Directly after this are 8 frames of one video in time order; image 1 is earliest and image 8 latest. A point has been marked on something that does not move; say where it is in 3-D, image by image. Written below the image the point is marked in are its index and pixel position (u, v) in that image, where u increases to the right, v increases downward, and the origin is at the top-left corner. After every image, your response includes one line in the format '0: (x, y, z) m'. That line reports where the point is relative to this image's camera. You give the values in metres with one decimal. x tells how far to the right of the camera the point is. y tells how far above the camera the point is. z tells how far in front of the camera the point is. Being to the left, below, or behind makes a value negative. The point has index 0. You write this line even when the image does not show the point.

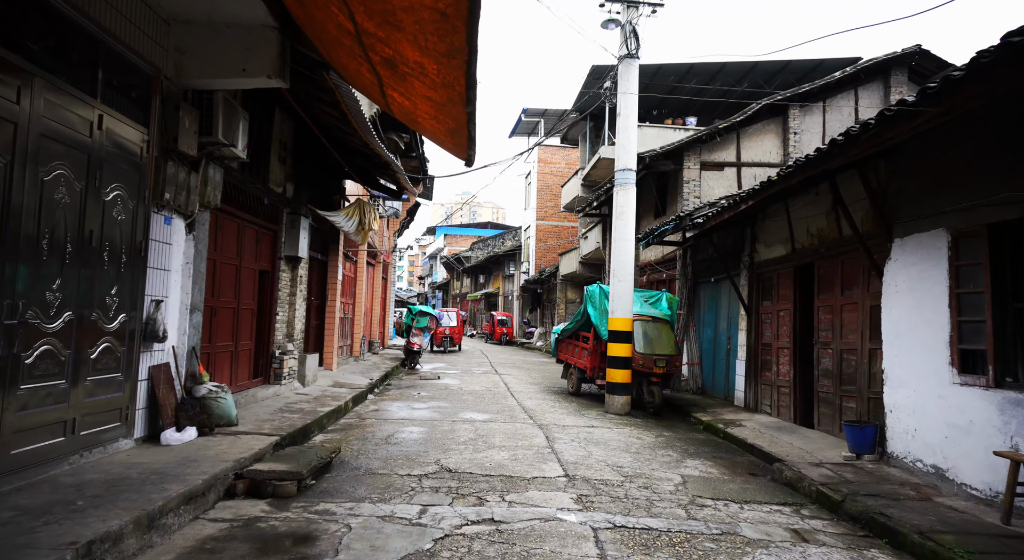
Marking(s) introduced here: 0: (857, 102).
0: (+7.5, +3.8, +13.7) m
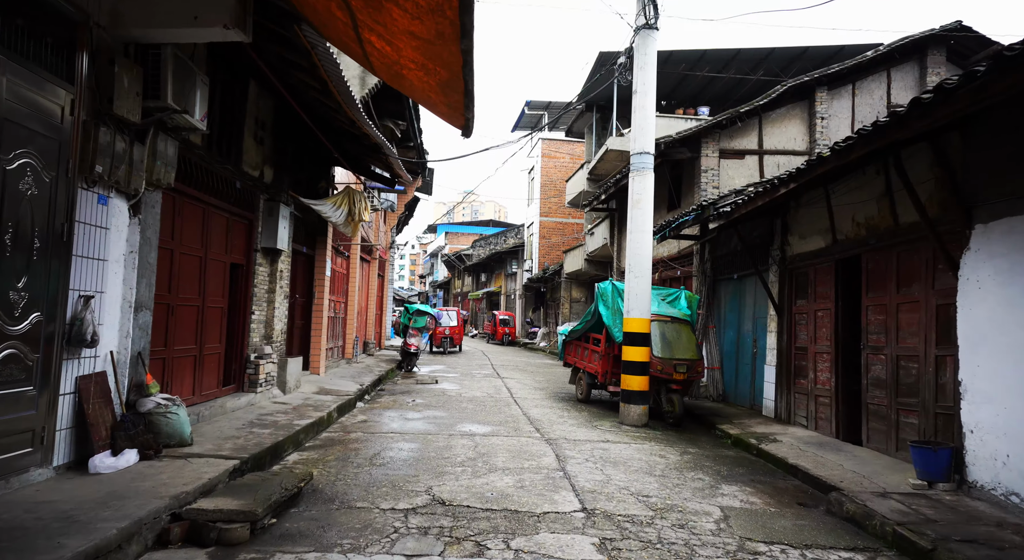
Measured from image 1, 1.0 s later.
0: (+7.6, +3.9, +12.6) m
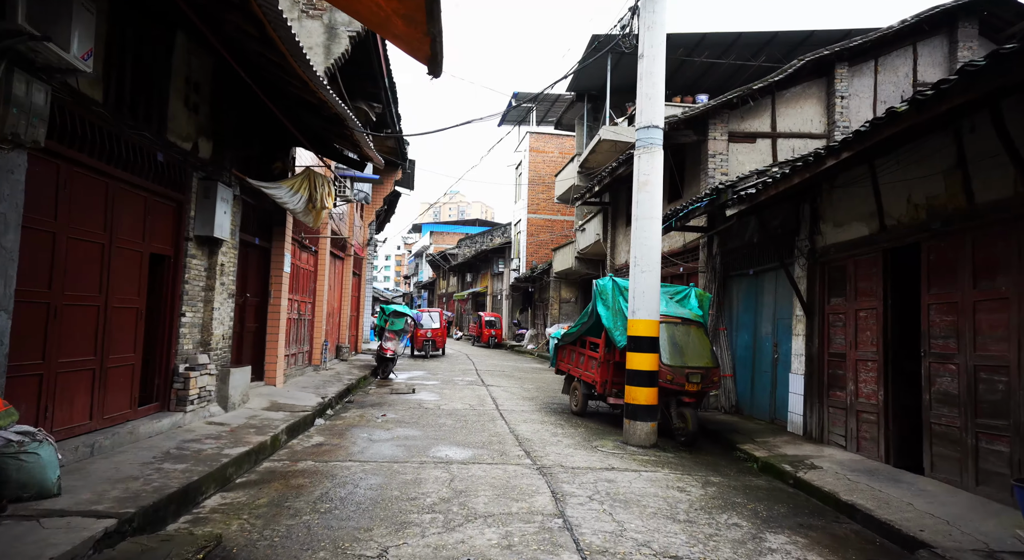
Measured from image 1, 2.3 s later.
0: (+7.3, +4.0, +11.4) m
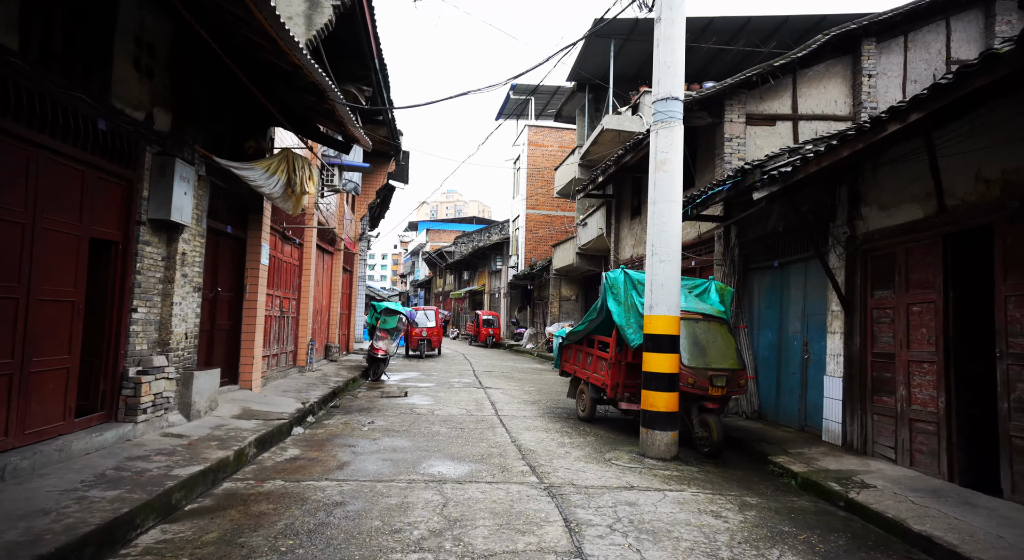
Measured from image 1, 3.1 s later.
0: (+7.3, +4.1, +10.5) m
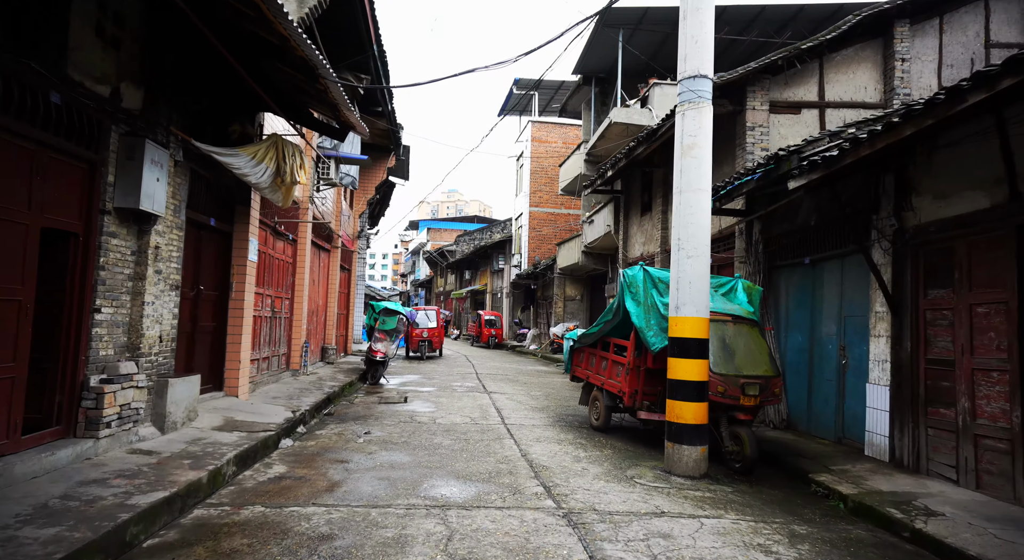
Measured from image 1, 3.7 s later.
0: (+7.4, +4.1, +9.8) m
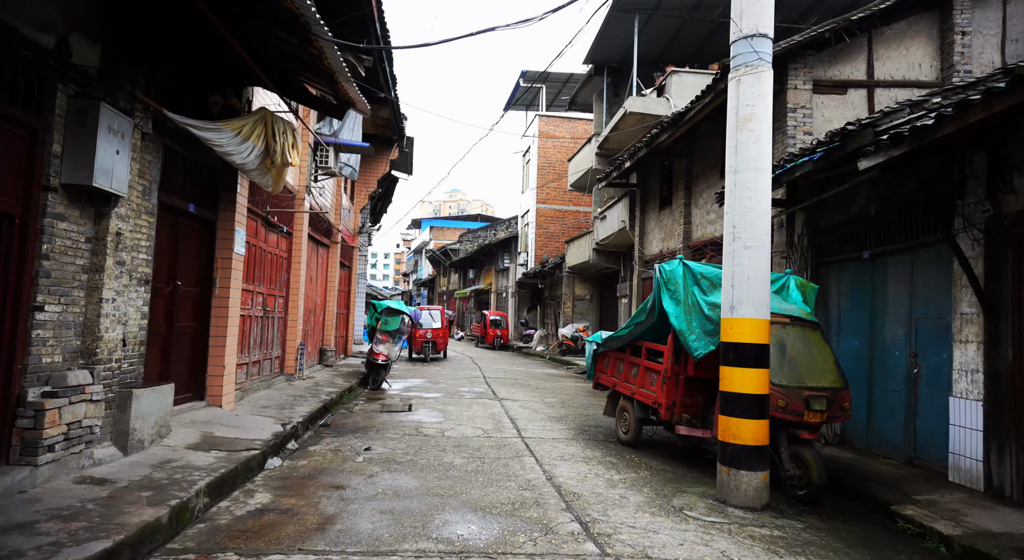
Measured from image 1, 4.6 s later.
0: (+7.7, +4.1, +8.8) m
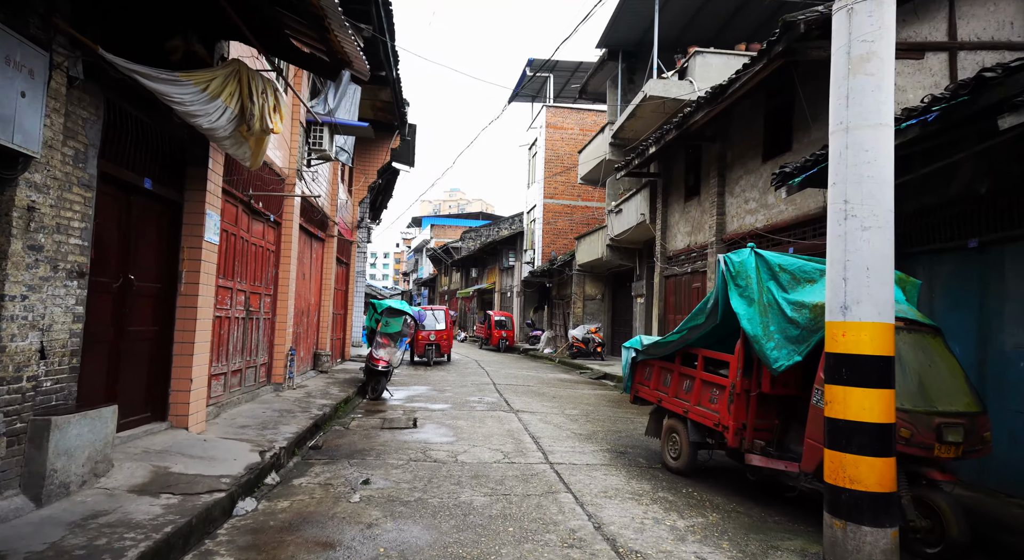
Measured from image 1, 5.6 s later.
0: (+8.0, +4.2, +7.5) m
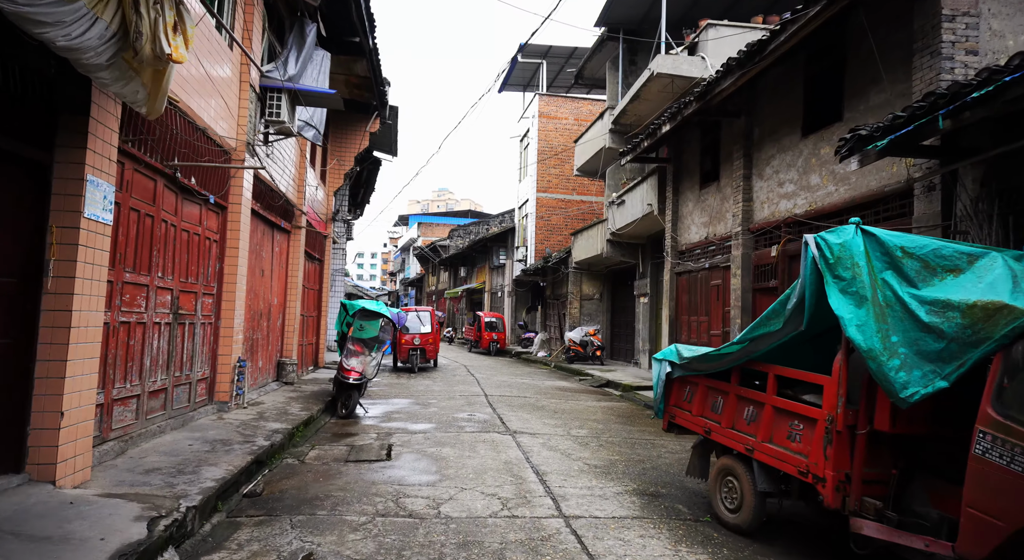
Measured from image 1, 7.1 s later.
0: (+8.0, +4.3, +5.9) m
